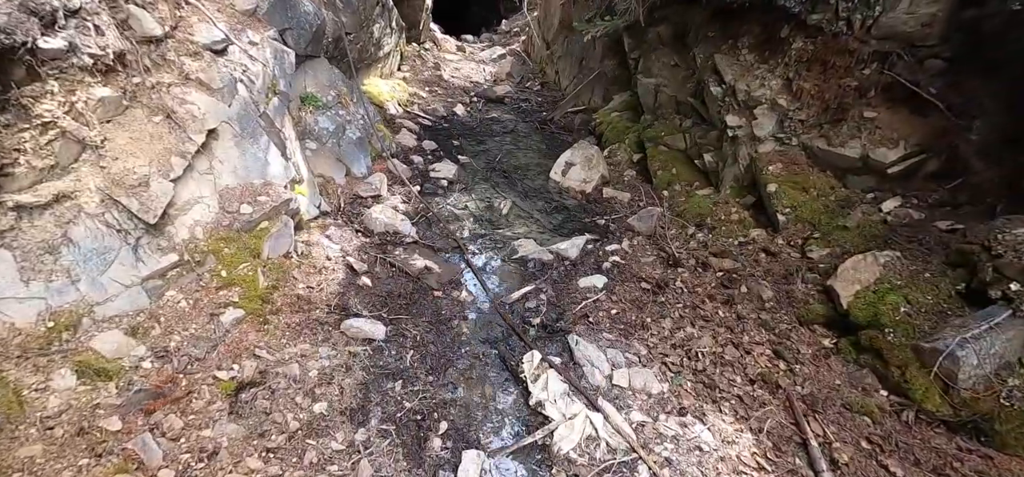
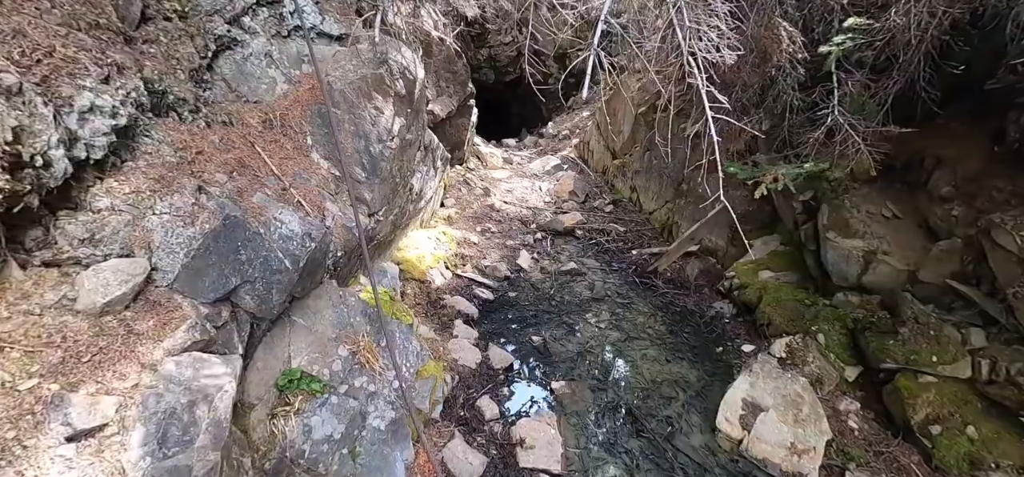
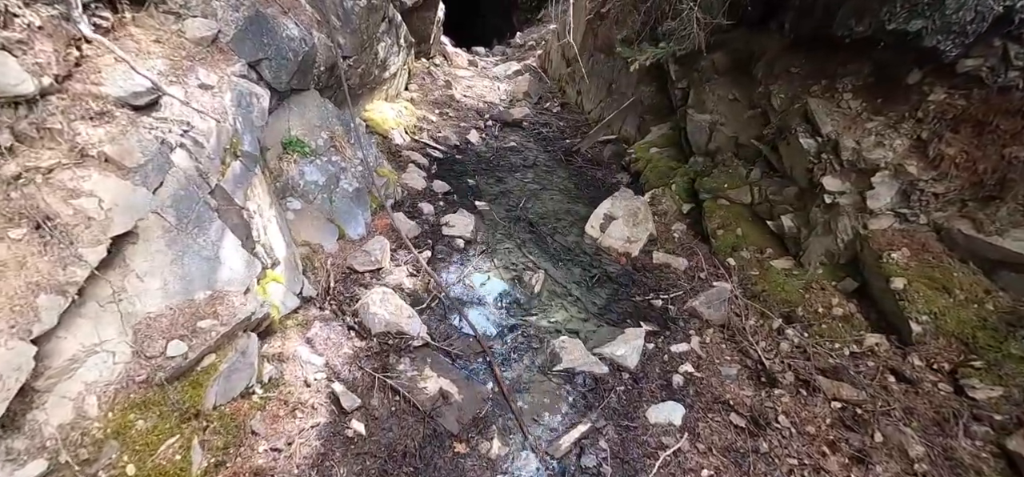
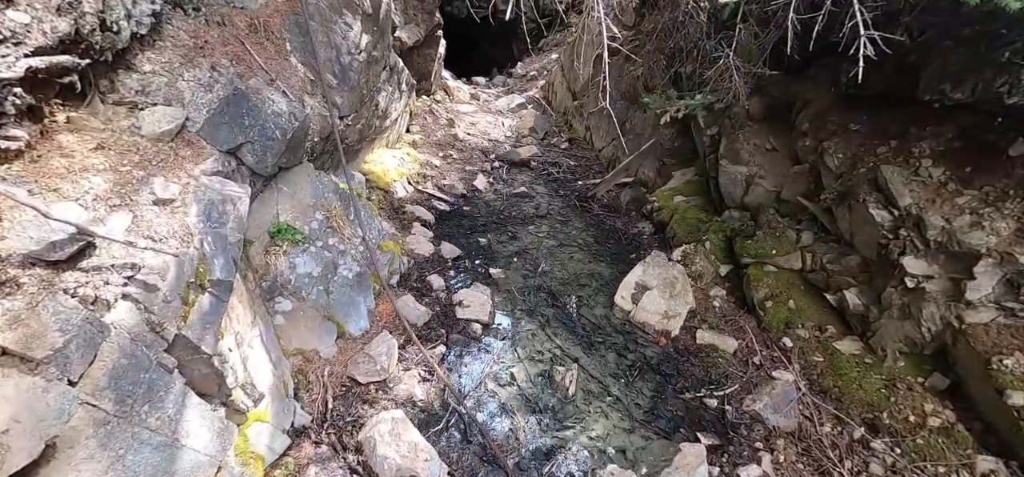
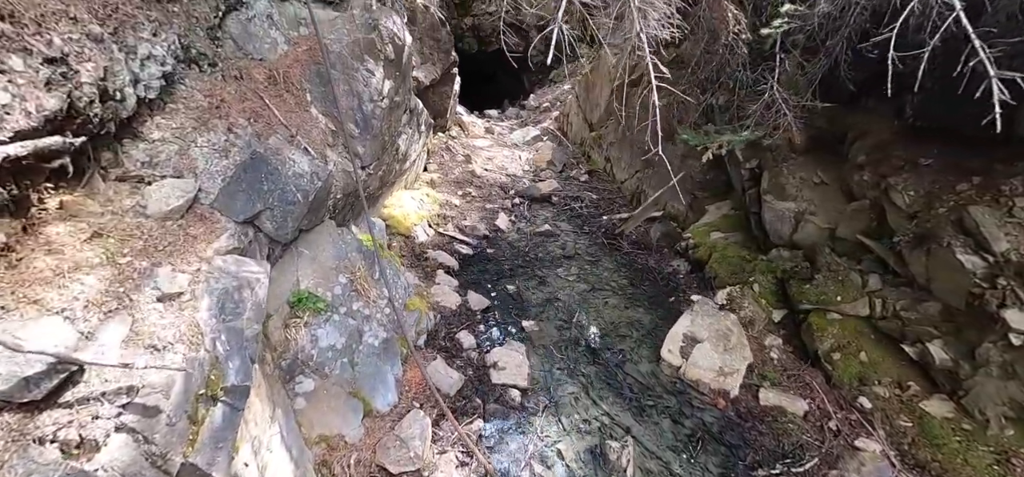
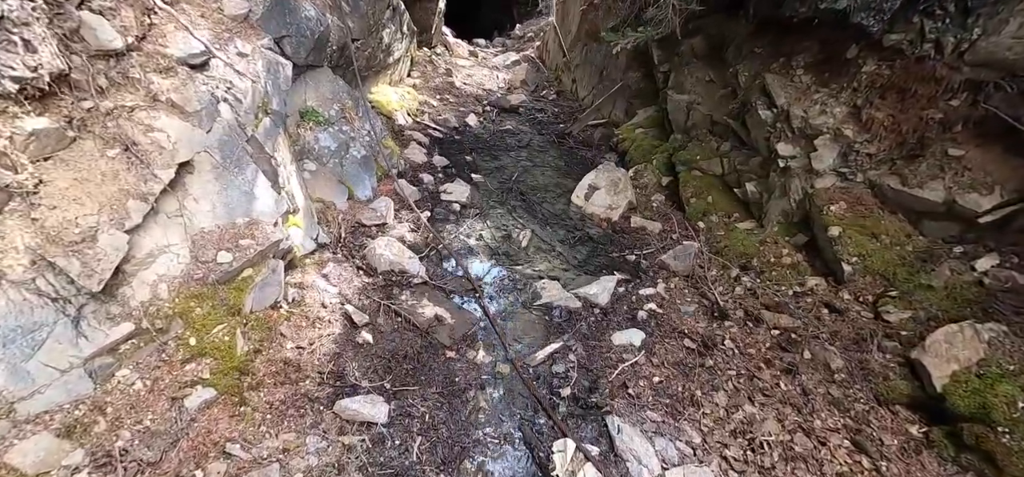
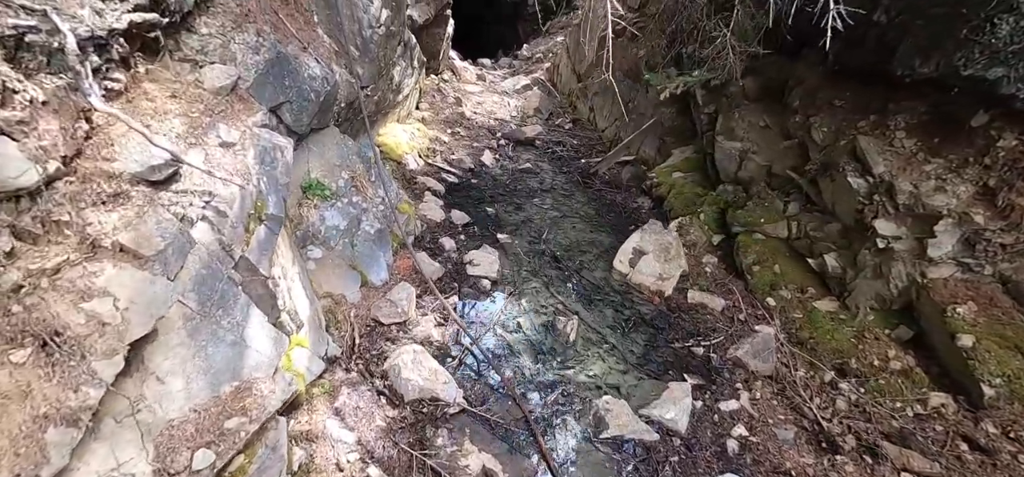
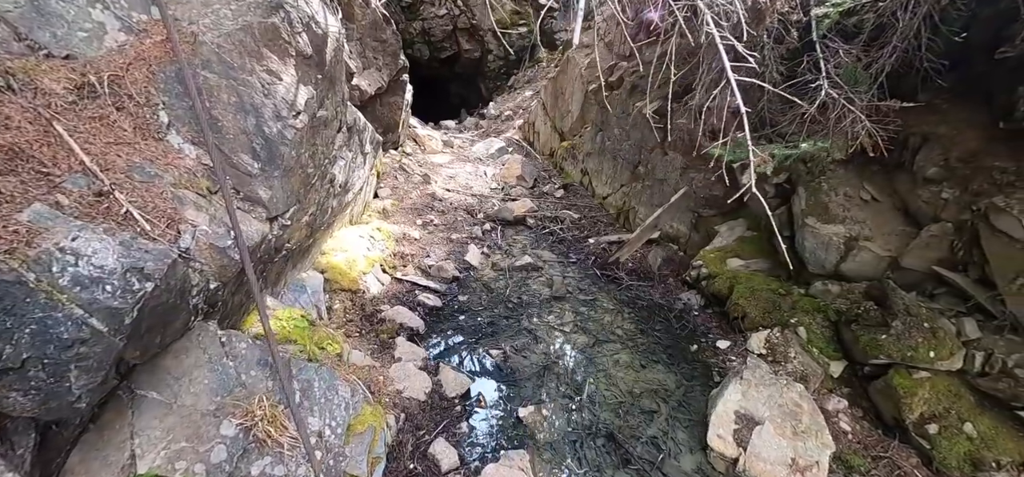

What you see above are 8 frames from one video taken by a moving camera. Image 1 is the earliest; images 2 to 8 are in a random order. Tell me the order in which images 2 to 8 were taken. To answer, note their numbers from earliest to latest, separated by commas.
6, 3, 7, 4, 5, 2, 8
